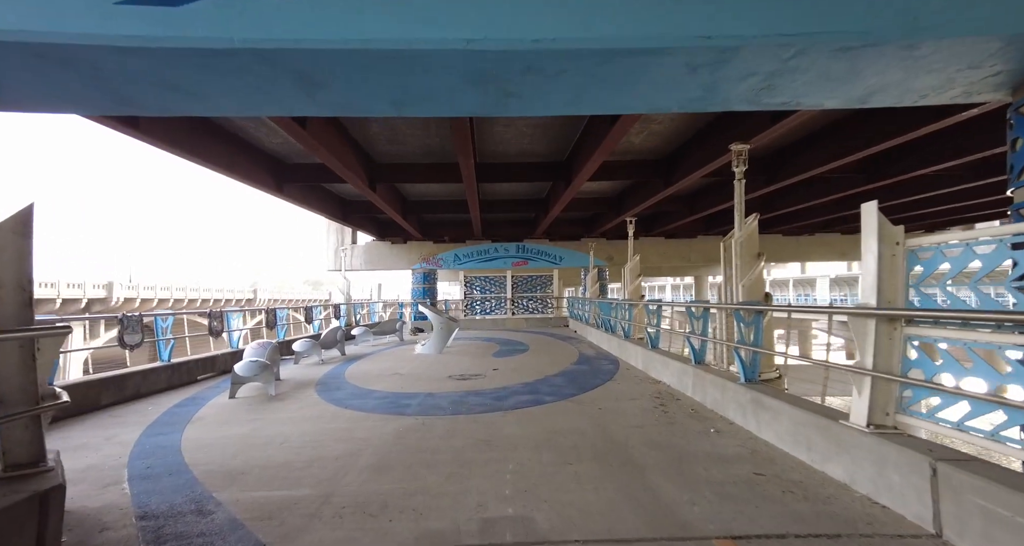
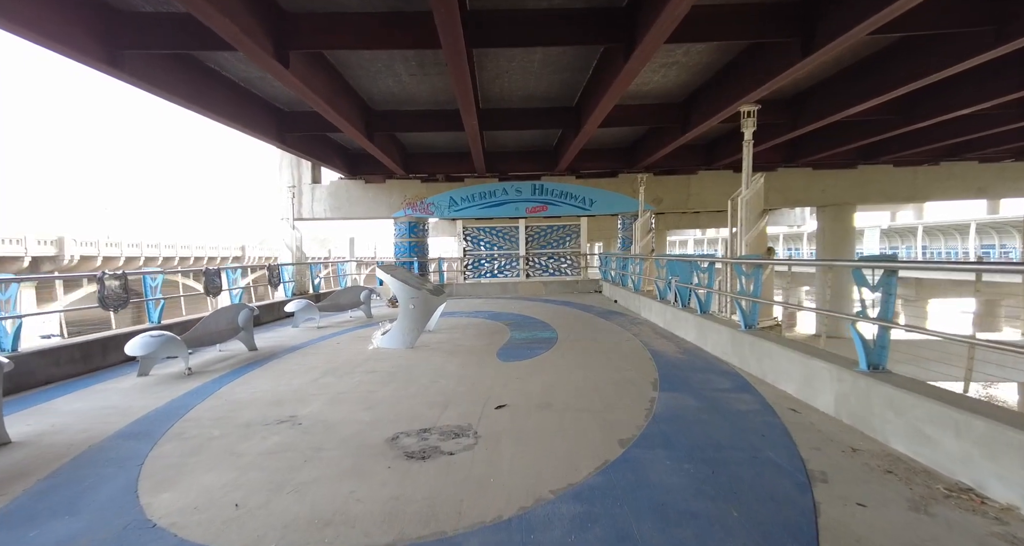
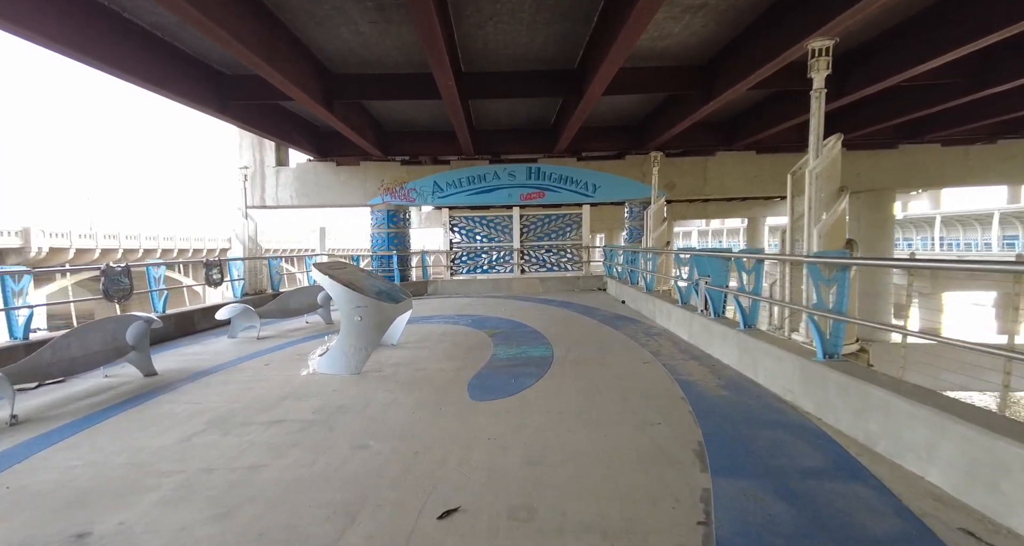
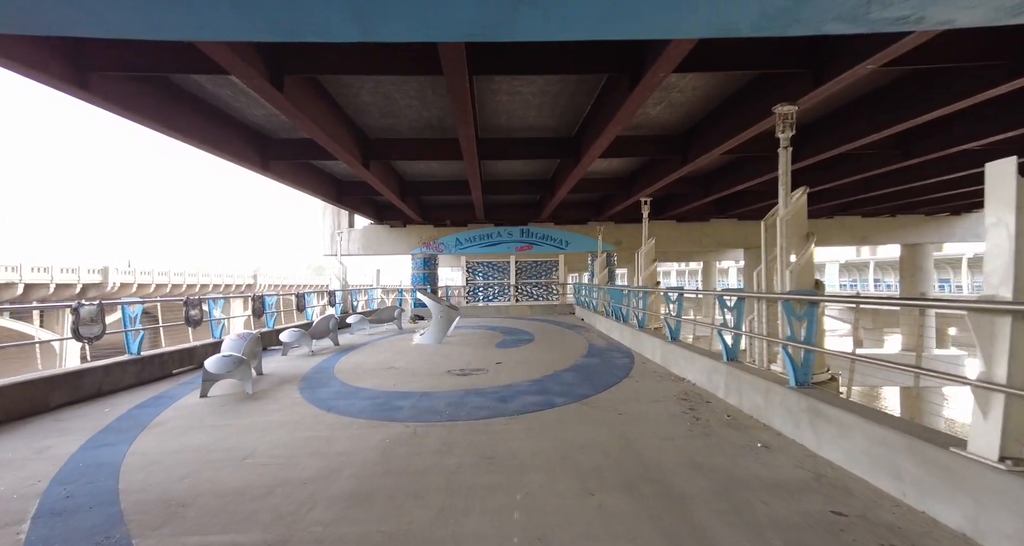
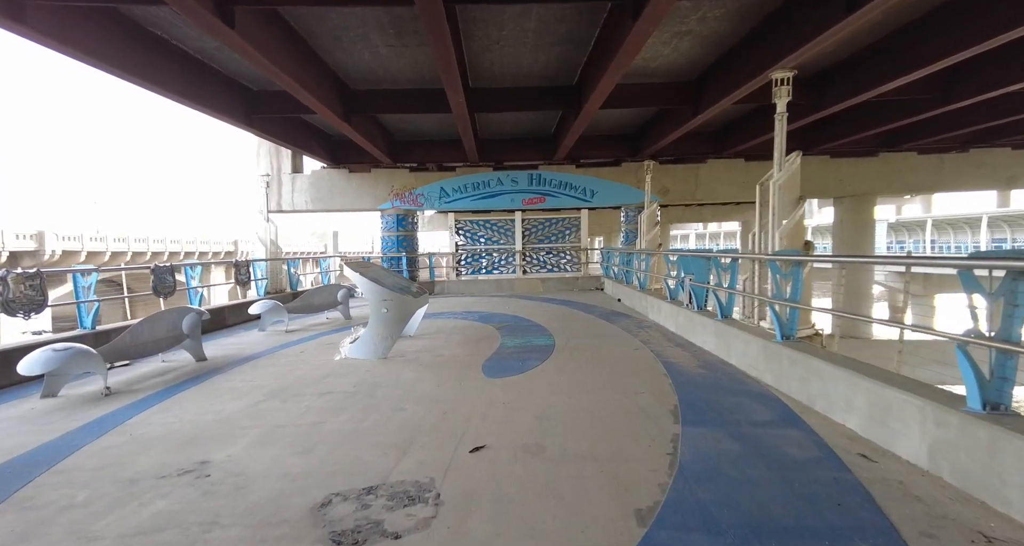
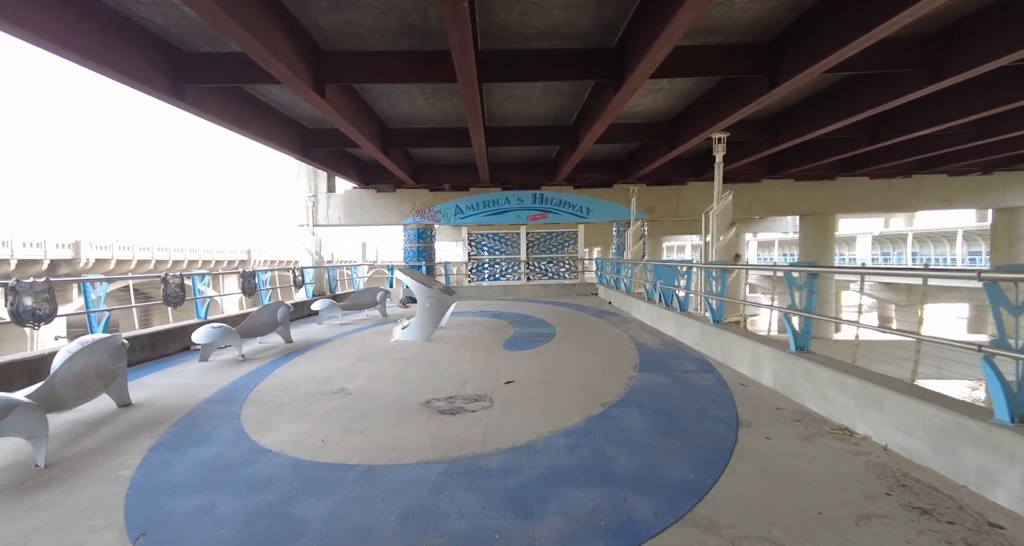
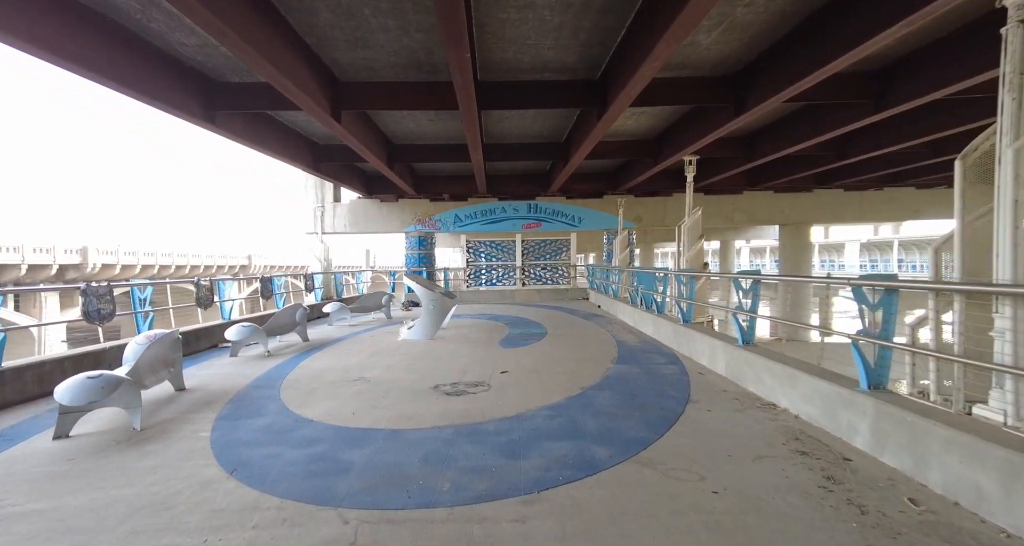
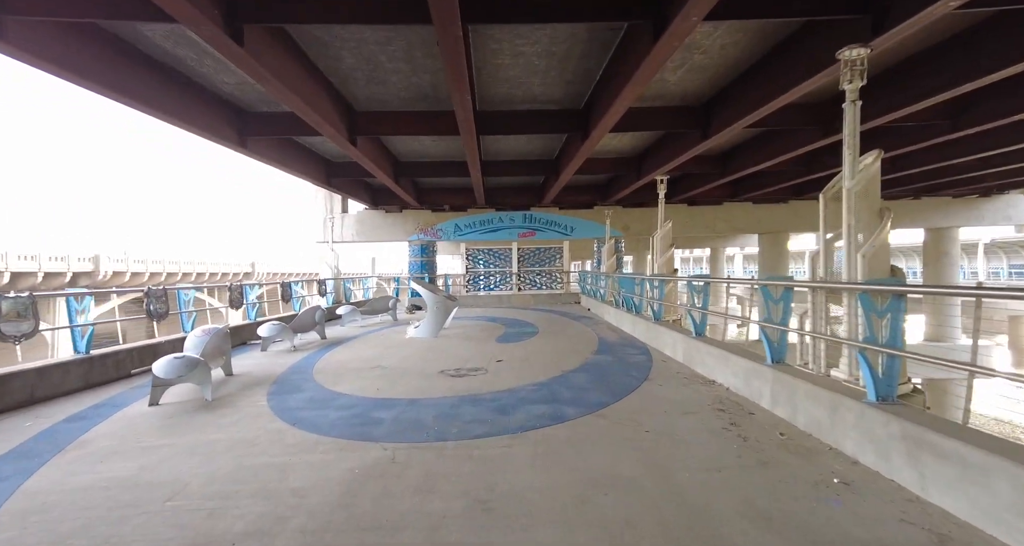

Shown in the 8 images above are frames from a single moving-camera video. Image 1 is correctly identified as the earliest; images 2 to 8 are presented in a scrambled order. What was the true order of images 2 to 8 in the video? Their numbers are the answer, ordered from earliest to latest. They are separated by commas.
4, 8, 7, 6, 2, 5, 3
